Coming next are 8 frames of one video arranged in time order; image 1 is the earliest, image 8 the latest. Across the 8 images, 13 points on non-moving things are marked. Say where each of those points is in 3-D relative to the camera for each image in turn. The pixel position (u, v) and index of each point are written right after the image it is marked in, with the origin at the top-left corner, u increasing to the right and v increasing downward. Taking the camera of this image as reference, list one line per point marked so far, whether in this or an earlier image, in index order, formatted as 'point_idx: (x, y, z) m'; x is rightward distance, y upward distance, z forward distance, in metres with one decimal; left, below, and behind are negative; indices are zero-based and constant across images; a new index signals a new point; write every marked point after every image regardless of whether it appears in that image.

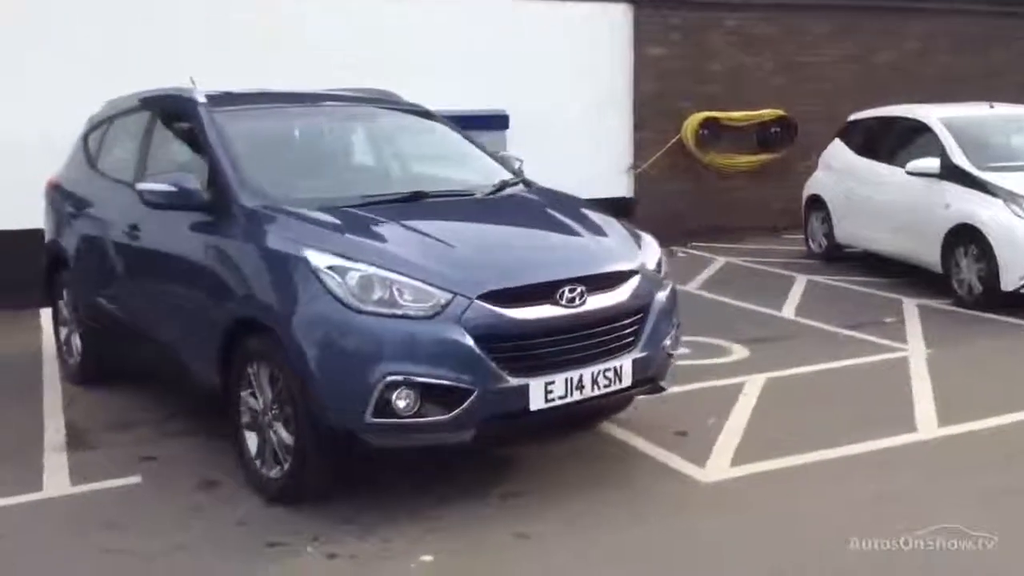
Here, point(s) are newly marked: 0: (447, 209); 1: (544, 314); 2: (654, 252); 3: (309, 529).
0: (-0.3, +0.4, +4.9) m
1: (+0.1, -0.1, +4.2) m
2: (+0.6, +0.2, +5.0) m
3: (-0.8, -1.0, +4.1) m
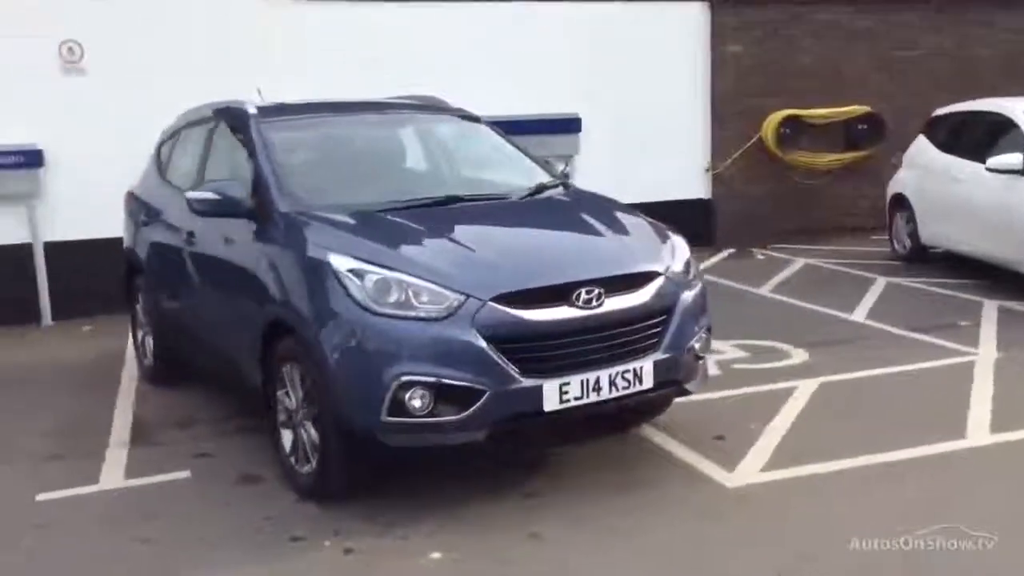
0: (-0.2, +0.4, +5.0) m
1: (+0.2, -0.1, +4.3) m
2: (+0.8, +0.2, +4.9) m
3: (-0.8, -1.0, +4.3) m
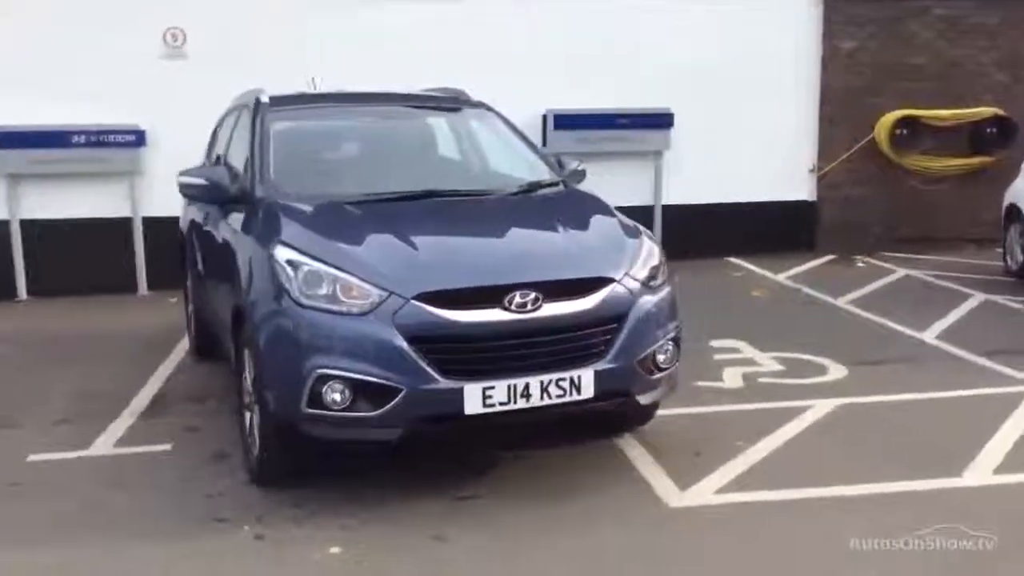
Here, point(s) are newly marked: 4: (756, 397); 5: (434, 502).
0: (-0.3, +0.4, +5.0) m
1: (-0.1, -0.1, +4.2) m
2: (+0.6, +0.1, +4.7) m
3: (-1.1, -1.0, +4.4) m
4: (+1.5, -0.7, +6.1) m
5: (-0.3, -0.9, +4.4) m
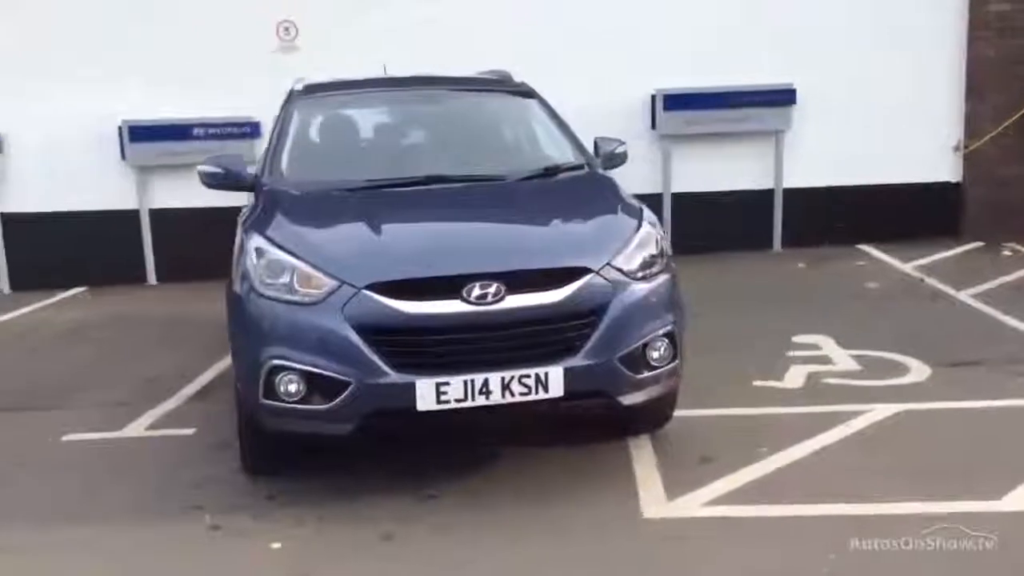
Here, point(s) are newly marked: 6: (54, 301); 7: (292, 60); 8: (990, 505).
0: (-0.3, +0.4, +4.8) m
1: (-0.3, -0.1, +4.0) m
2: (+0.5, +0.2, +4.4) m
3: (-1.2, -0.9, +4.4) m
4: (+1.6, -0.6, +5.6) m
5: (-0.5, -0.9, +4.3) m
6: (-4.3, -0.1, +9.7) m
7: (-2.1, +2.2, +9.8) m
8: (+1.9, -0.9, +4.1) m
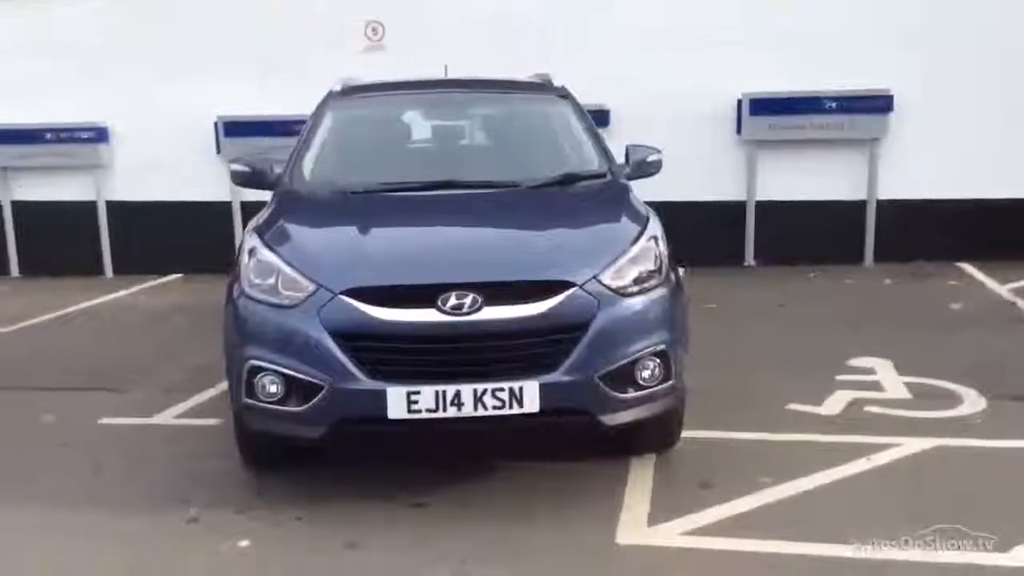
0: (-0.3, +0.4, +4.7) m
1: (-0.4, -0.1, +3.9) m
2: (+0.5, +0.1, +4.2) m
3: (-1.3, -0.9, +4.5) m
4: (+1.7, -0.7, +5.3) m
5: (-0.5, -0.9, +4.3) m
6: (-3.6, 0.0, +10.1) m
7: (-1.3, +2.2, +10.0) m
8: (+1.8, -1.0, +3.8) m
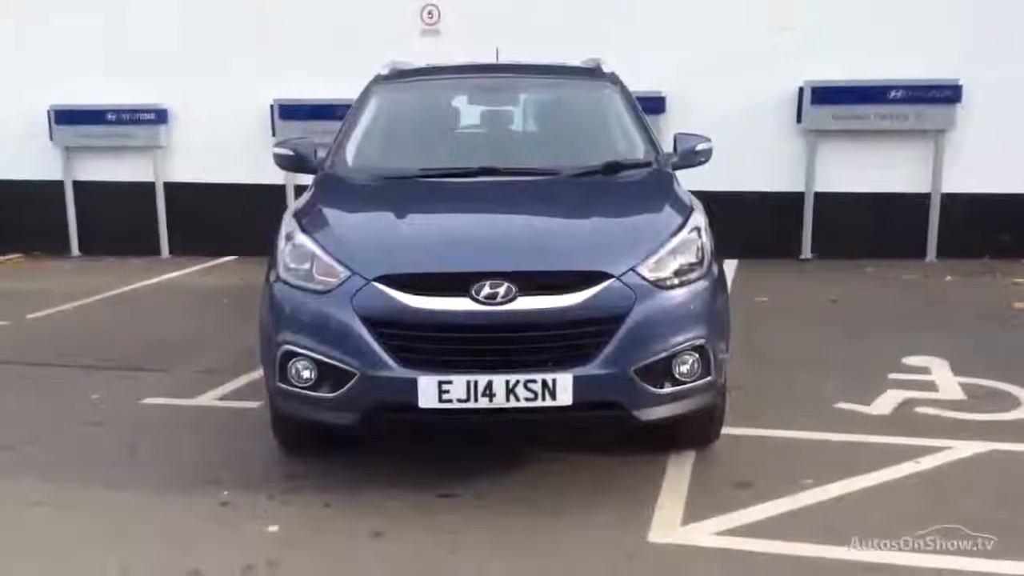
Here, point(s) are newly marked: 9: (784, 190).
0: (-0.1, +0.4, +4.7) m
1: (-0.2, -0.1, +3.9) m
2: (+0.6, +0.1, +4.1) m
3: (-1.1, -0.8, +4.5) m
4: (+1.9, -0.7, +5.1) m
5: (-0.4, -0.9, +4.3) m
6: (-3.1, +0.2, +10.3) m
7: (-0.8, +2.4, +9.9) m
8: (+1.9, -1.0, +3.6) m
9: (+2.6, +0.9, +9.6) m
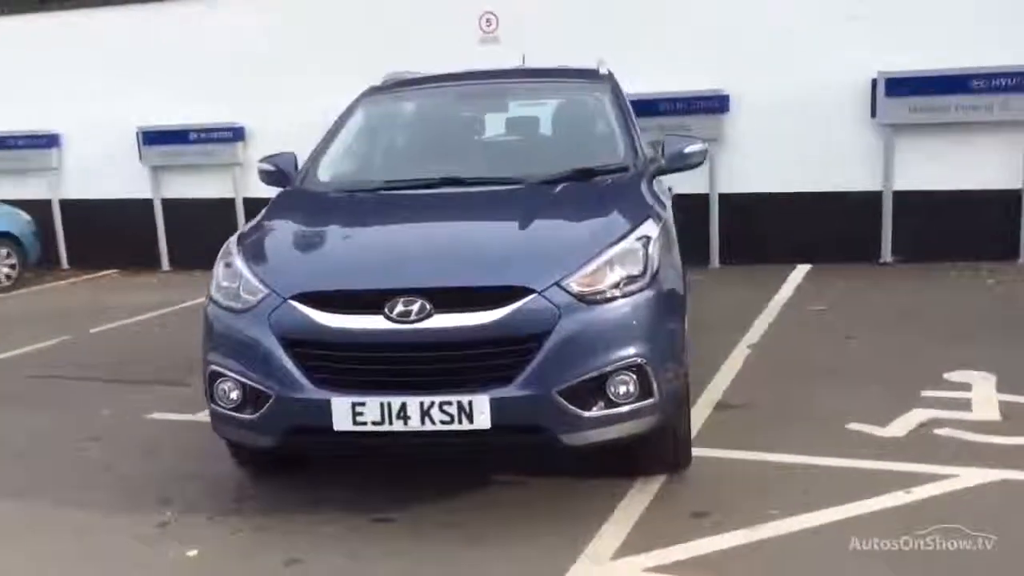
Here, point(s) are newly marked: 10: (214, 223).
0: (-0.3, +0.4, +4.5) m
1: (-0.5, -0.1, +3.7) m
2: (+0.3, +0.1, +3.8) m
3: (-1.3, -0.9, +4.4) m
4: (+1.8, -0.8, +4.6) m
5: (-0.7, -0.9, +4.1) m
6: (-2.5, +0.1, +10.5) m
7: (-0.2, +2.3, +9.8) m
8: (+1.5, -1.0, +3.1) m
9: (+3.0, +0.8, +9.0) m
10: (-3.2, +0.7, +11.0) m
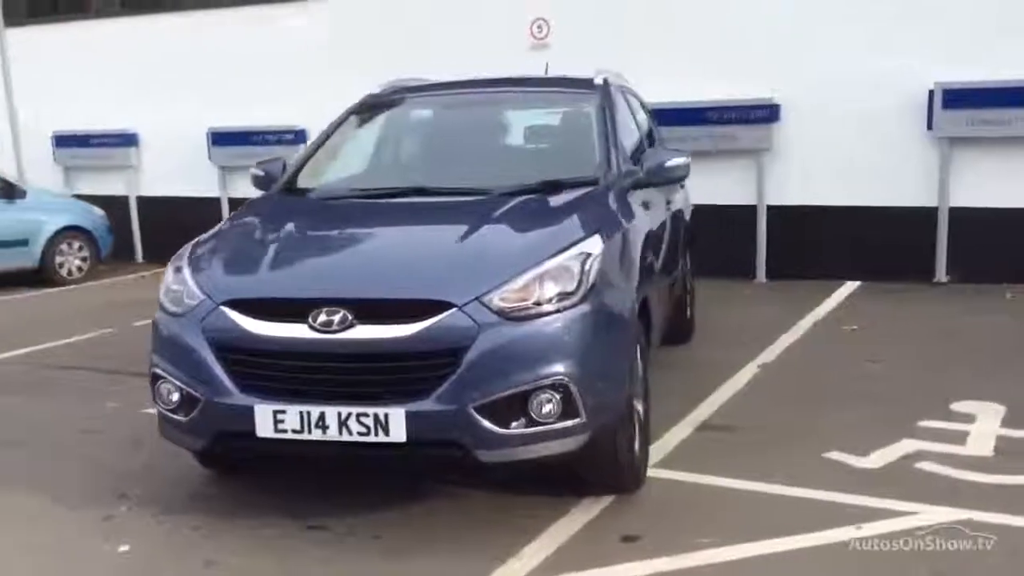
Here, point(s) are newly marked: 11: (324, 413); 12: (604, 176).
0: (-0.5, +0.3, +4.5) m
1: (-0.8, -0.2, +3.8) m
2: (+0.1, 0.0, +3.8) m
3: (-1.6, -0.9, +4.6) m
4: (+1.6, -0.9, +4.4) m
5: (-0.9, -1.0, +4.2) m
6: (-2.0, +0.1, +10.7) m
7: (+0.3, +2.2, +9.8) m
8: (+1.1, -1.1, +2.9) m
9: (+3.4, +0.7, +8.6) m
10: (-2.6, +0.7, +11.3) m
11: (-0.7, -0.5, +3.7) m
12: (+0.5, +0.5, +4.8) m
